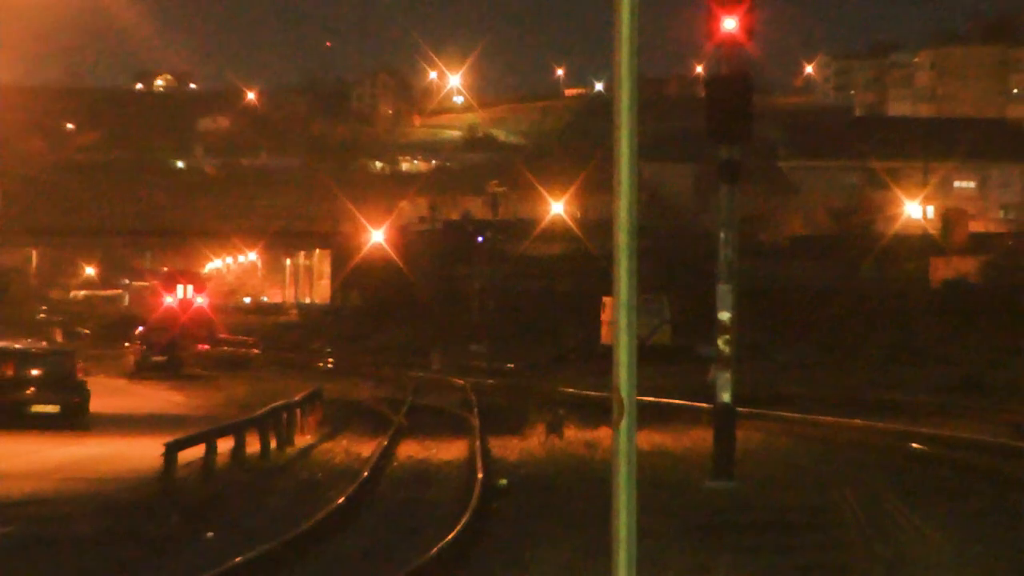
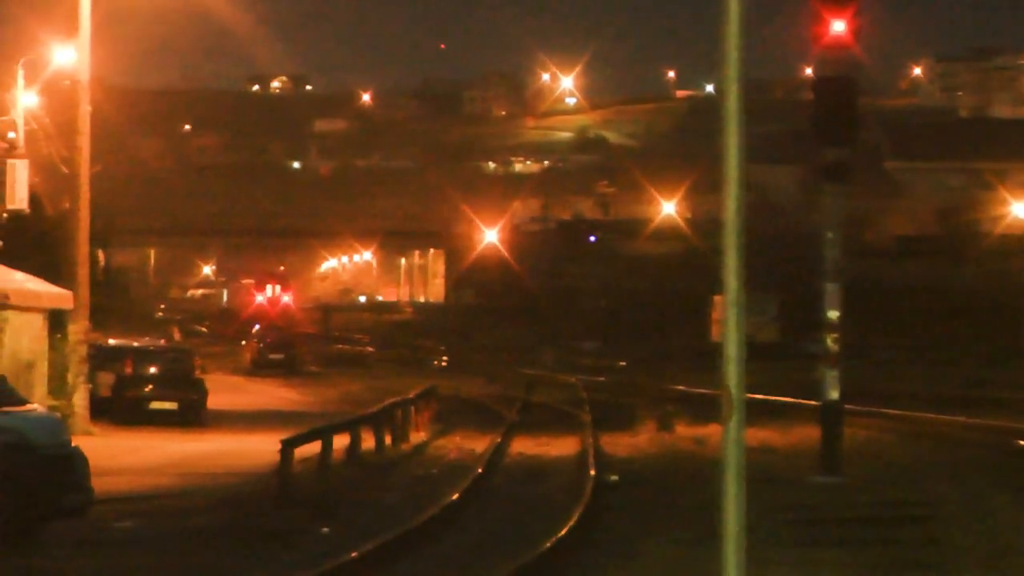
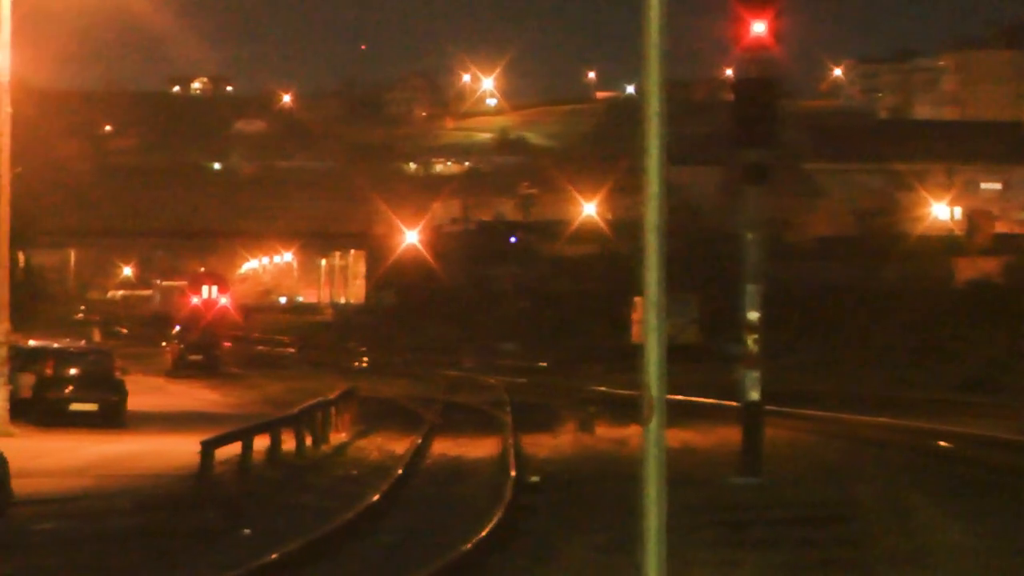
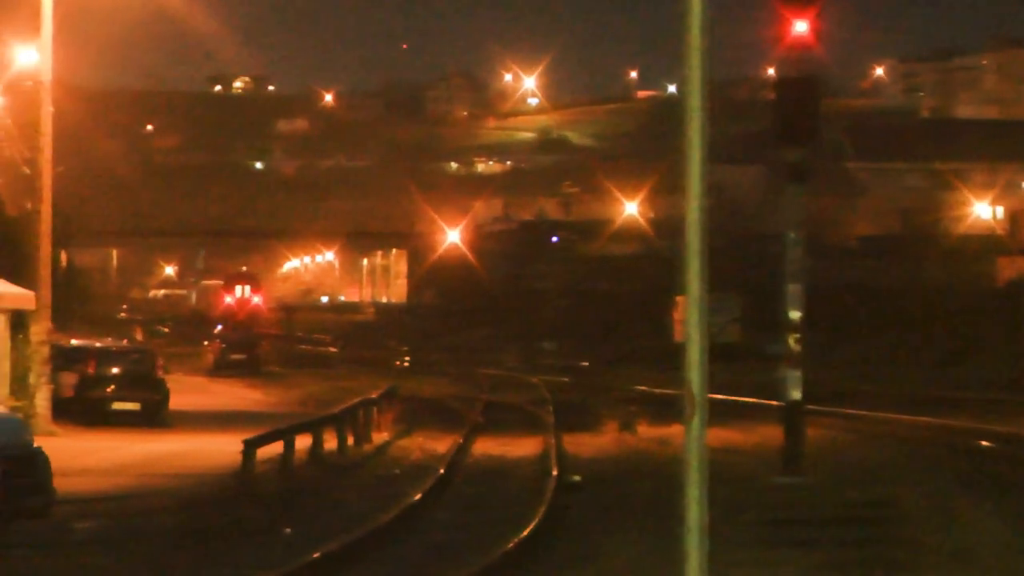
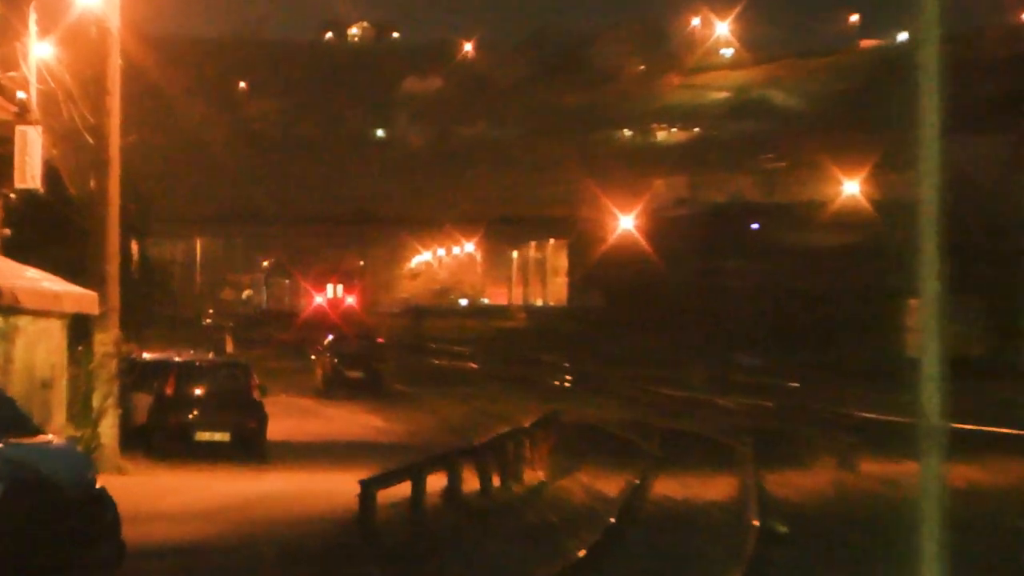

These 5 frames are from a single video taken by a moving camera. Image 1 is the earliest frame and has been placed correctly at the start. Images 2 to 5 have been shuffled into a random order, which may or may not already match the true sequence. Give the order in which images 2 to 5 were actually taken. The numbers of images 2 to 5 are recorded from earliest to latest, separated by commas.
3, 4, 2, 5
